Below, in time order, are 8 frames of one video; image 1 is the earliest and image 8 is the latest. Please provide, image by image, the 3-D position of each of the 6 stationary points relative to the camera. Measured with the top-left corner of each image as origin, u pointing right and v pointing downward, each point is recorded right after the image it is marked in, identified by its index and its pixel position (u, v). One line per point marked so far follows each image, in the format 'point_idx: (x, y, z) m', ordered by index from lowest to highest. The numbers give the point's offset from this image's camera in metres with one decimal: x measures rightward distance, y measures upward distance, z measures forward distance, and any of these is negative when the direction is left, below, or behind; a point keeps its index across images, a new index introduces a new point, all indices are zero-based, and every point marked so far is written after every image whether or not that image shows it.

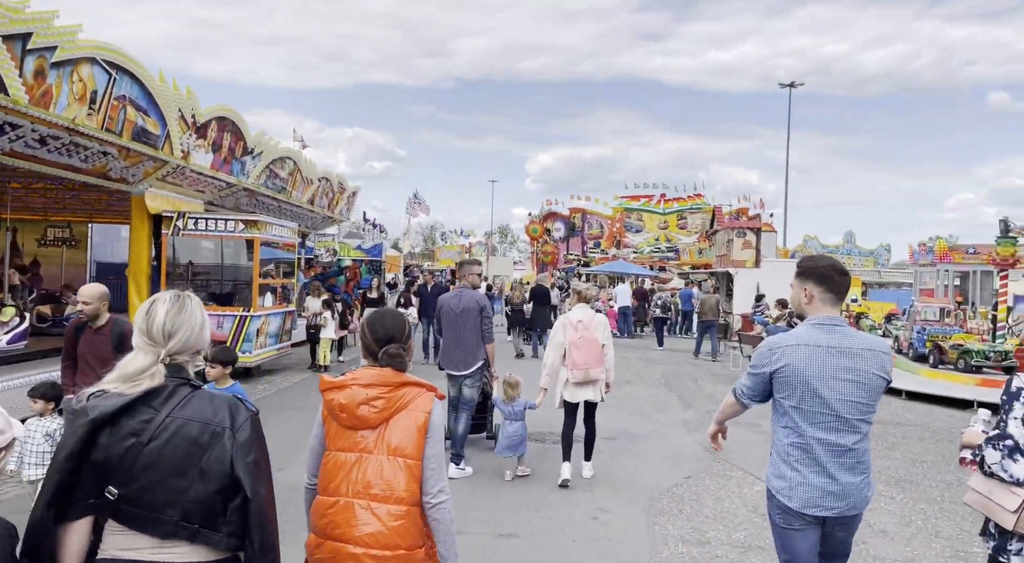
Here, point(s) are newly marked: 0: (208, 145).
0: (-5.8, +2.6, +12.9) m
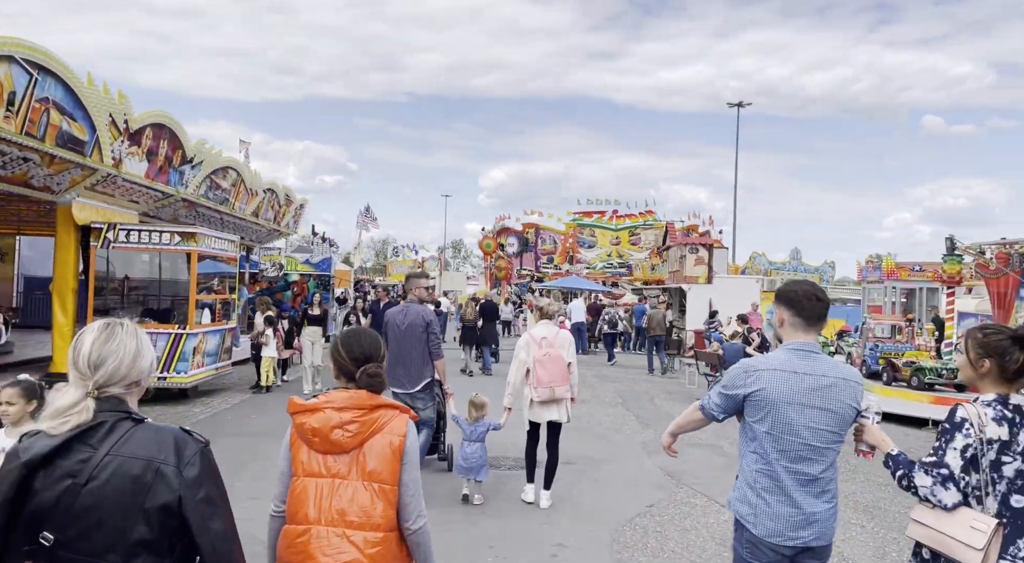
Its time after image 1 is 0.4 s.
0: (-6.6, +2.3, +12.2) m
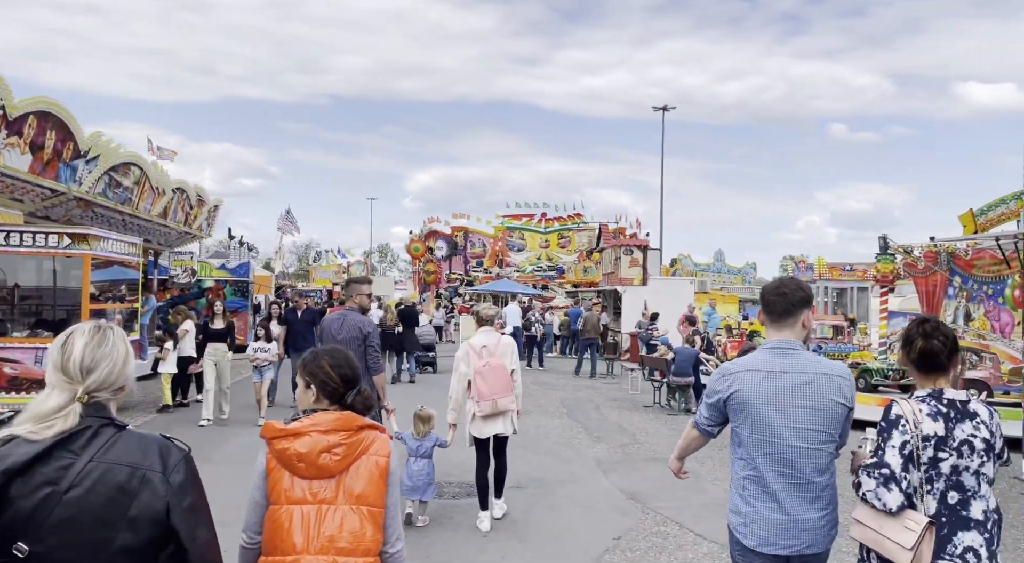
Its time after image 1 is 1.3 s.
0: (-7.6, +2.2, +10.7) m
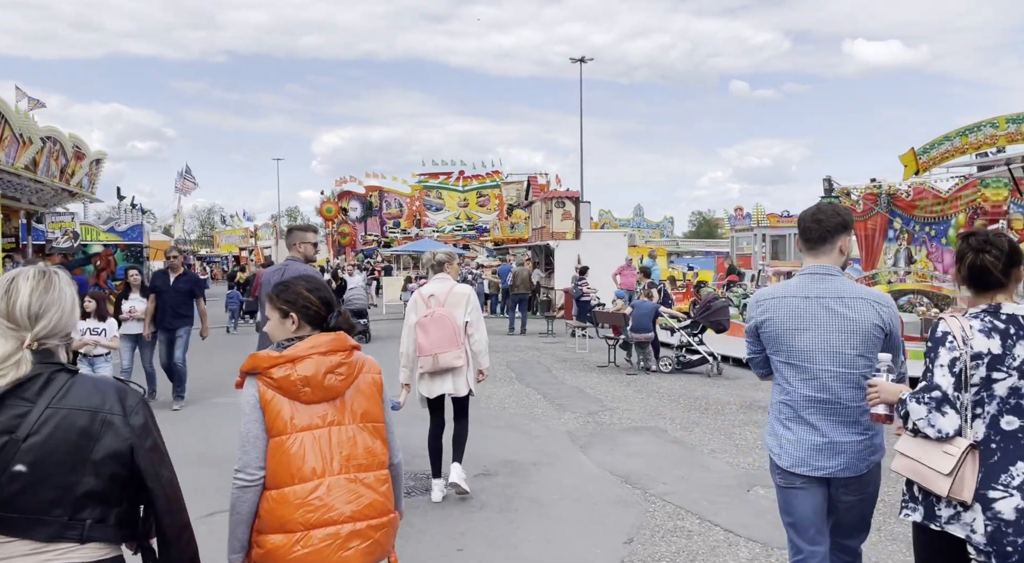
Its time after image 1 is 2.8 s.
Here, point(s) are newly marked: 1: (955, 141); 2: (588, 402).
0: (-8.5, +2.6, +8.3) m
1: (+8.6, +2.7, +13.3) m
2: (+0.9, -1.4, +7.9) m
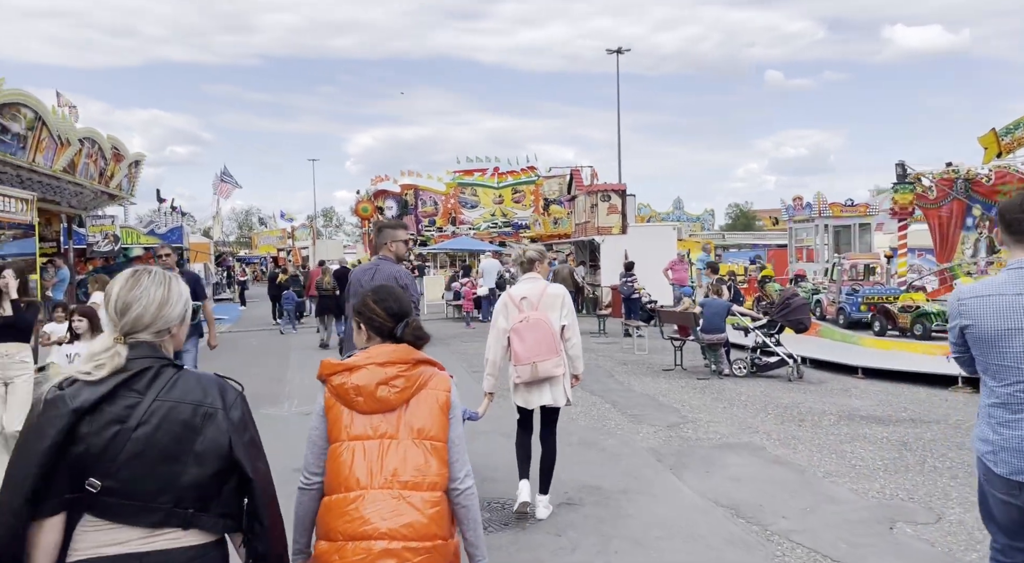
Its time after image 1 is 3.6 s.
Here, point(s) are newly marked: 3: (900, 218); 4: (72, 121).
0: (-7.8, +2.5, +8.0) m
1: (+9.6, +2.9, +12.2) m
2: (+1.6, -1.4, +7.1) m
3: (+7.8, +1.3, +13.9) m
4: (-8.5, +3.1, +13.0) m
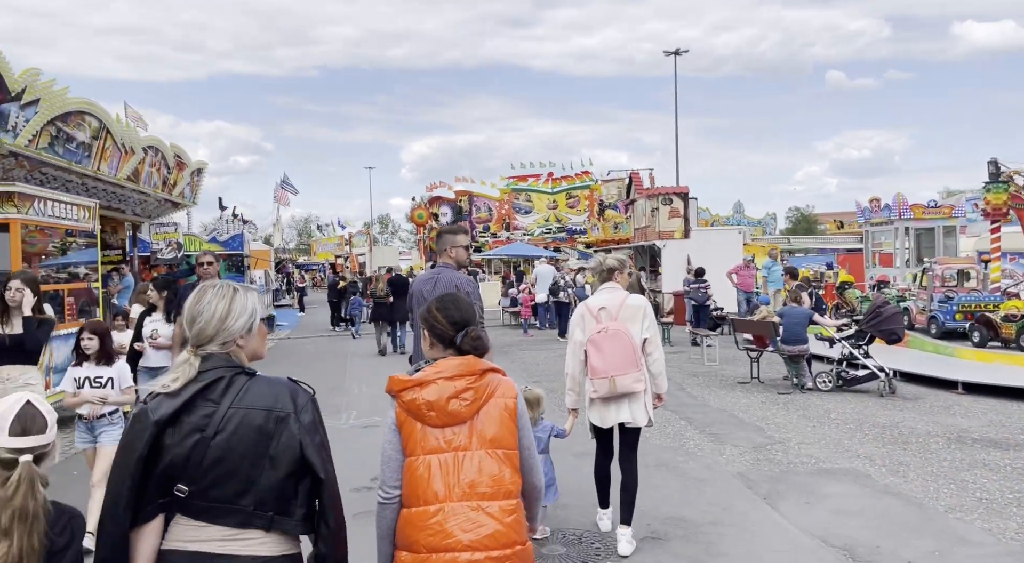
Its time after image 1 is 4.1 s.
0: (-7.0, +2.4, +8.2) m
1: (+10.6, +2.8, +11.0) m
2: (+2.3, -1.4, +6.5) m
3: (+9.0, +1.2, +12.9) m
4: (-7.3, +3.0, +13.2) m
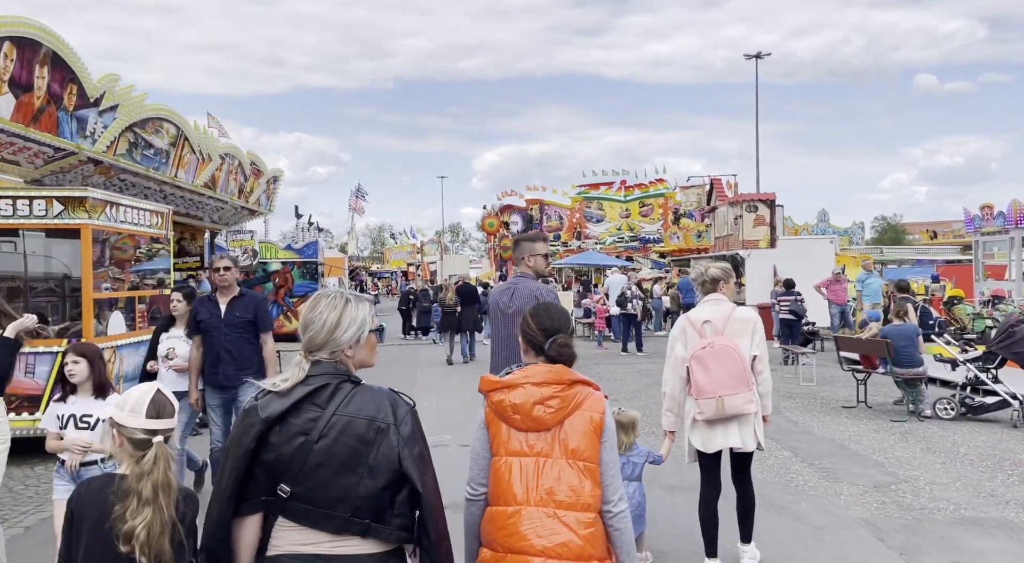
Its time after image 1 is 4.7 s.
0: (-6.1, +2.4, +8.4) m
1: (+11.7, +2.5, +9.3) m
2: (+3.0, -1.5, +5.7) m
3: (+10.3, +0.9, +11.4) m
4: (-5.9, +2.9, +13.4) m
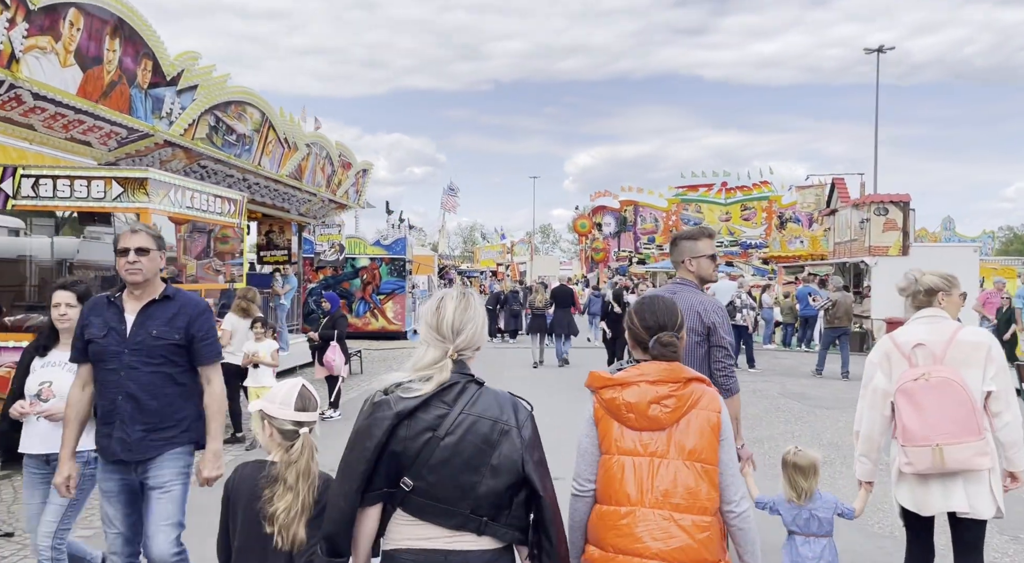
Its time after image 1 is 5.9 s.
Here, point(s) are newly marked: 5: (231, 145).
0: (-4.9, +2.5, +8.0) m
1: (+12.9, +2.1, +6.6) m
2: (+3.6, -1.7, +4.2) m
3: (+11.7, +0.5, +8.8) m
4: (-4.0, +3.0, +12.9) m
5: (-4.2, +2.1, +10.3) m
